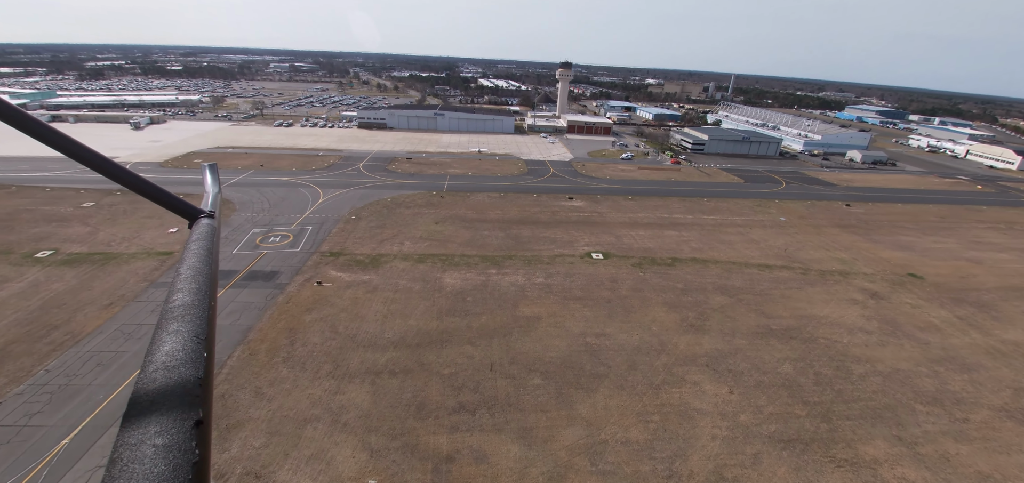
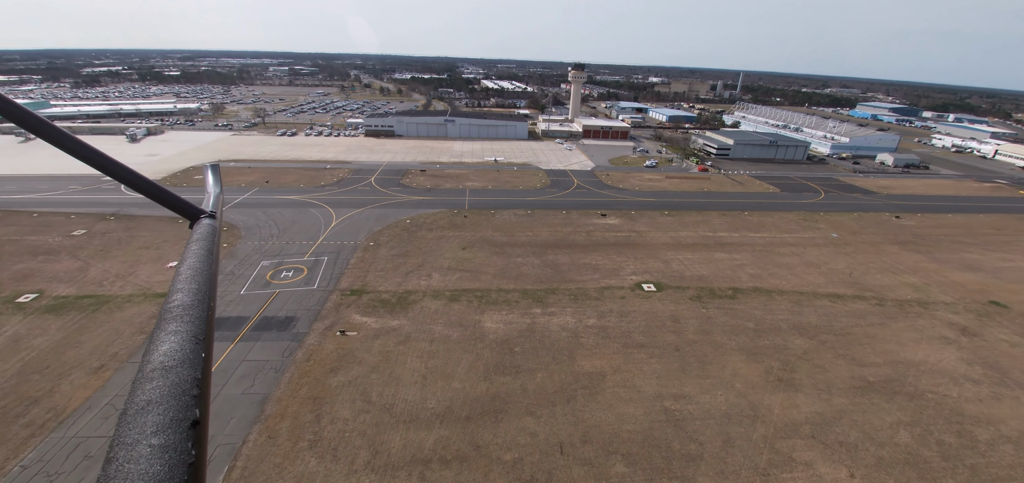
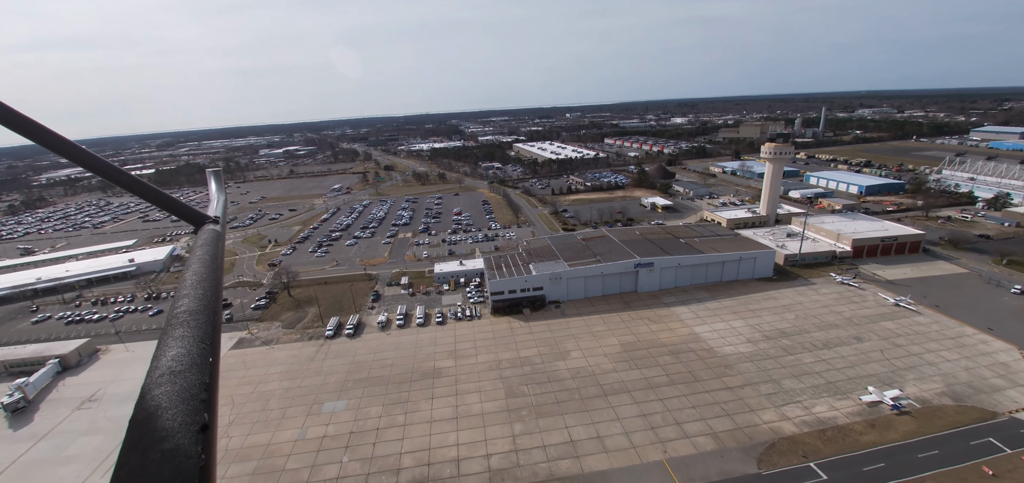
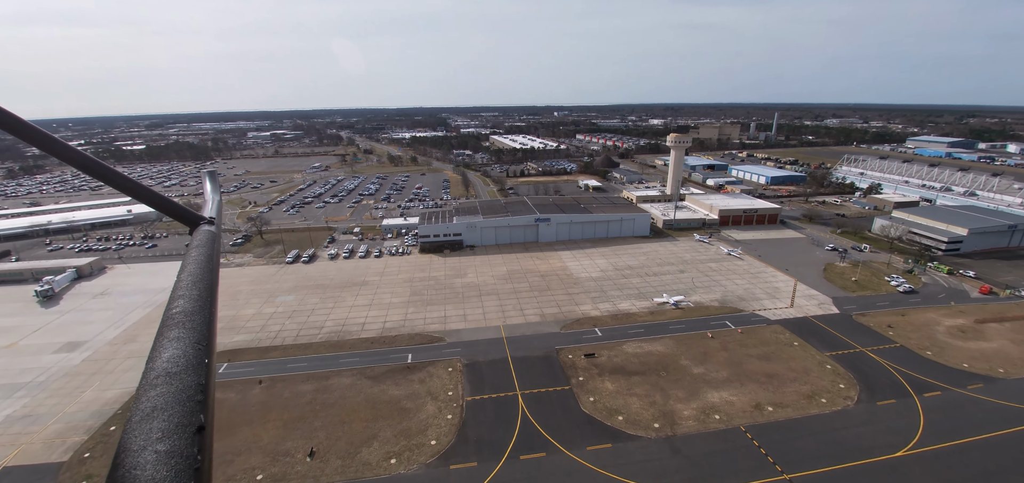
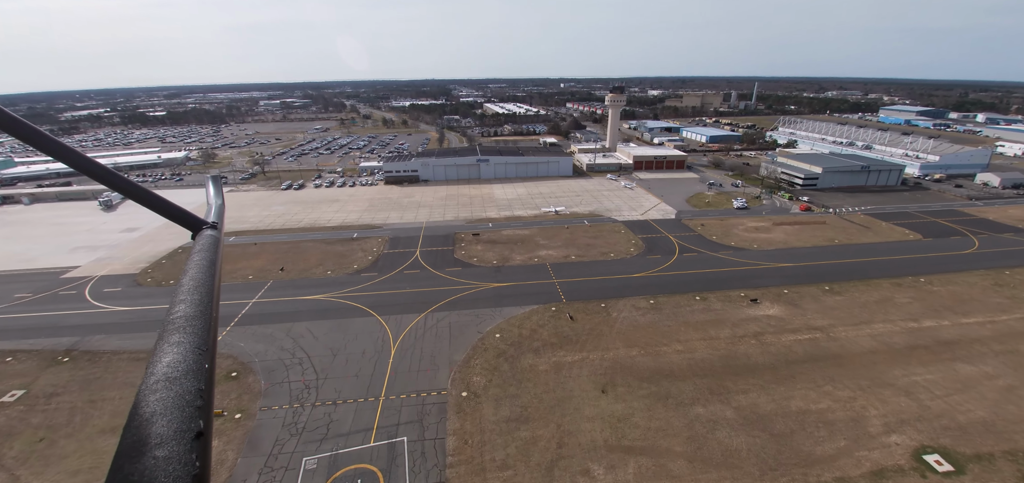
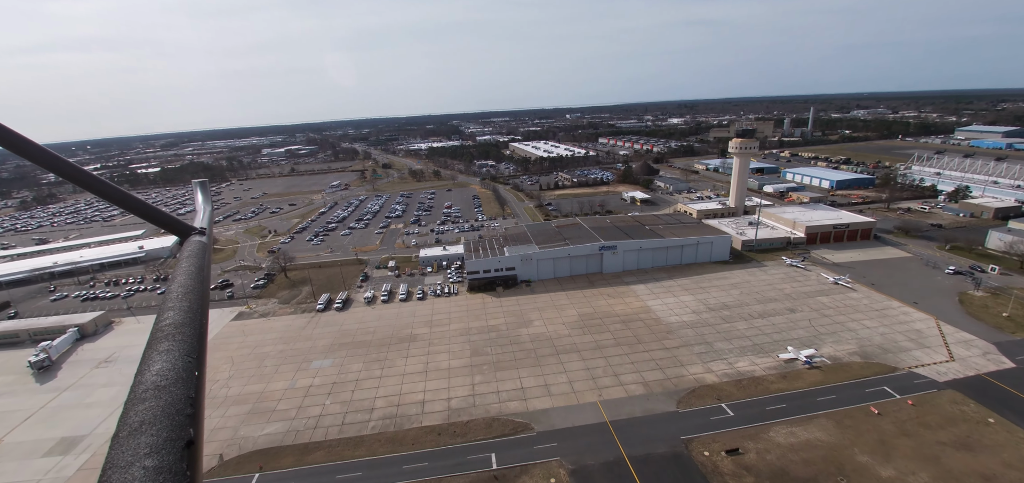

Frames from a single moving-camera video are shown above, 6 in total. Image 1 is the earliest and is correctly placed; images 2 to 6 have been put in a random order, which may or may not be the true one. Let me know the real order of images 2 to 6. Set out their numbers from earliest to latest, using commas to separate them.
2, 5, 4, 6, 3
